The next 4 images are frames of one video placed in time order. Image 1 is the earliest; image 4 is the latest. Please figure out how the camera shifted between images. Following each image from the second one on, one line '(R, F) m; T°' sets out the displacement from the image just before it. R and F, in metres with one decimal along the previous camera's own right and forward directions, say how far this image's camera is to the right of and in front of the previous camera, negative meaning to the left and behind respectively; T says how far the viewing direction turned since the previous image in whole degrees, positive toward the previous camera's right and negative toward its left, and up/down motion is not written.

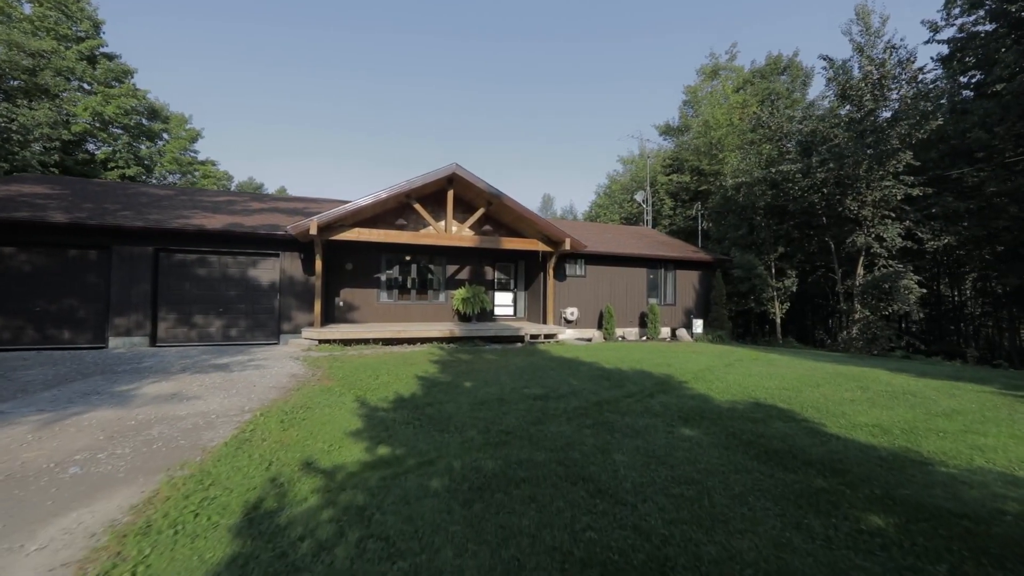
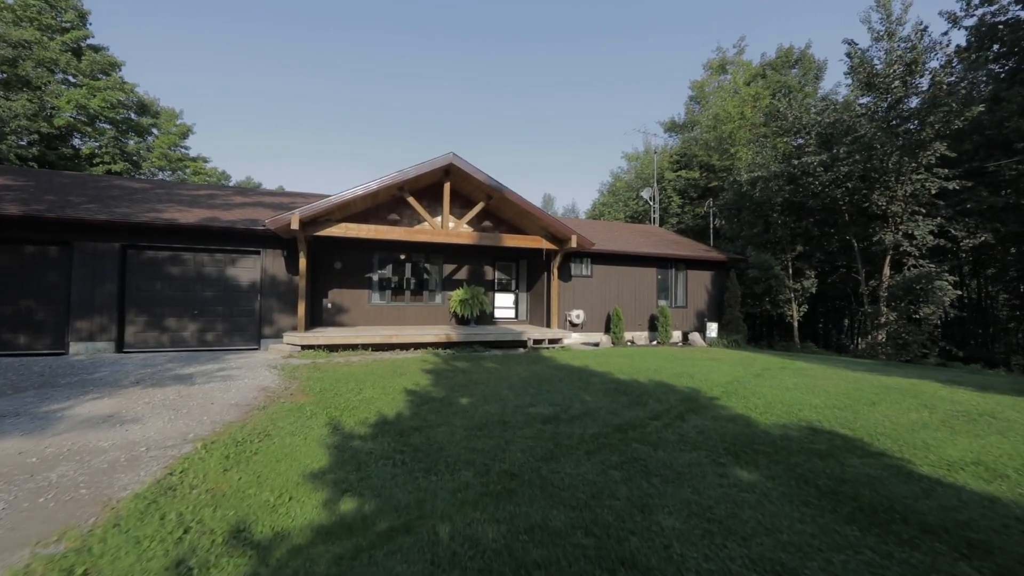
(-0.1, +0.9) m; 0°
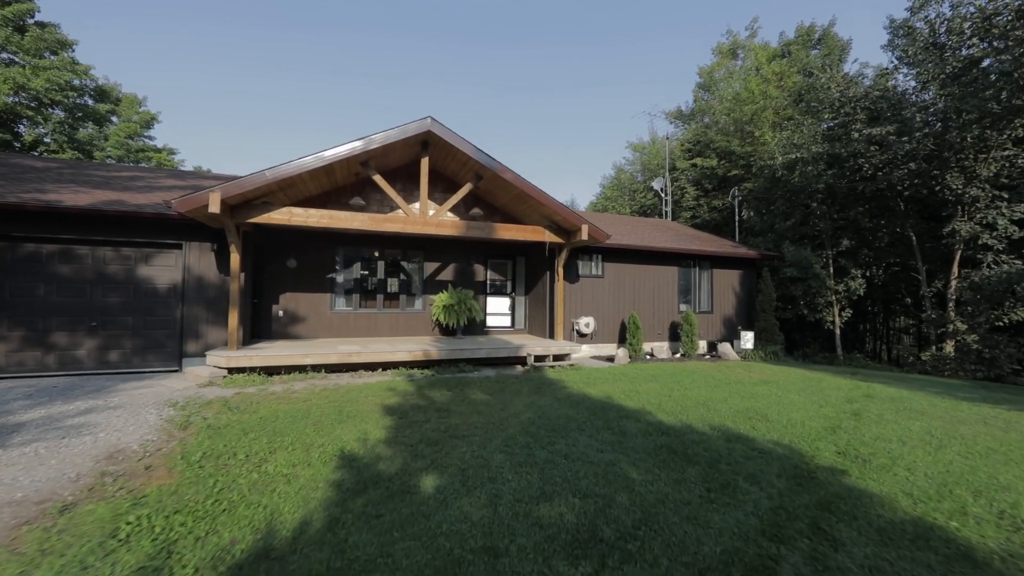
(0.0, +2.2) m; +1°
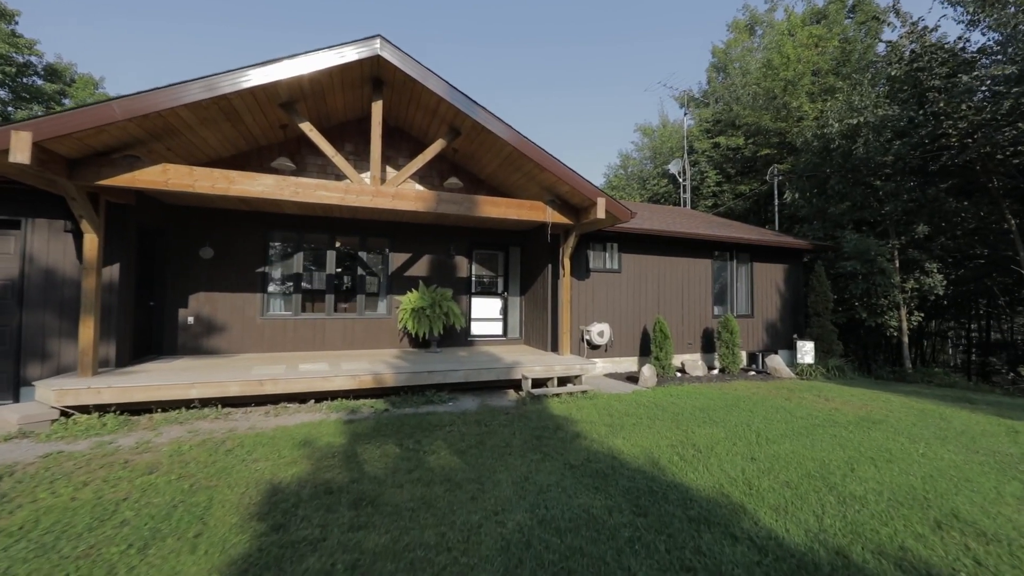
(+0.1, +2.4) m; 0°
